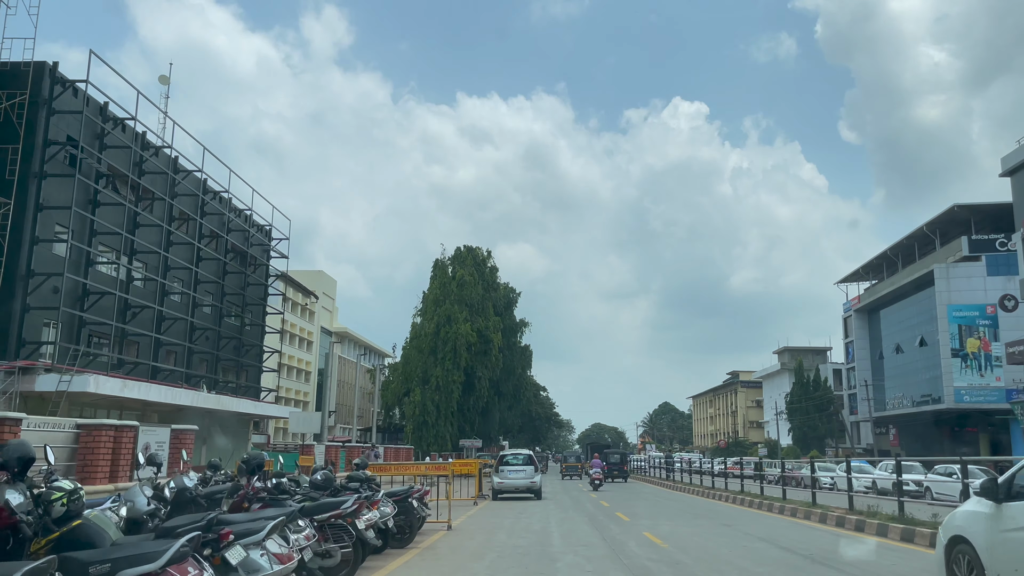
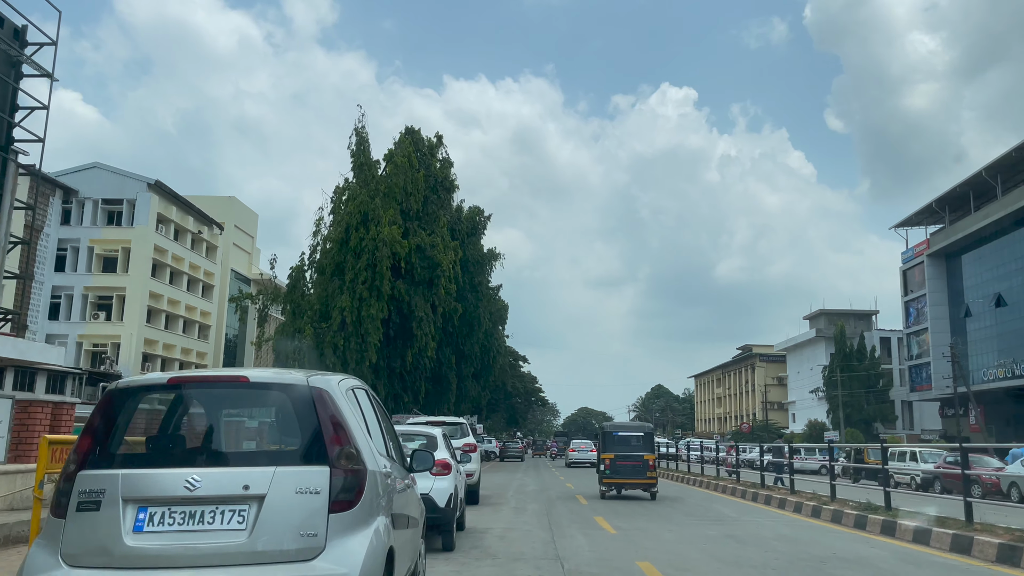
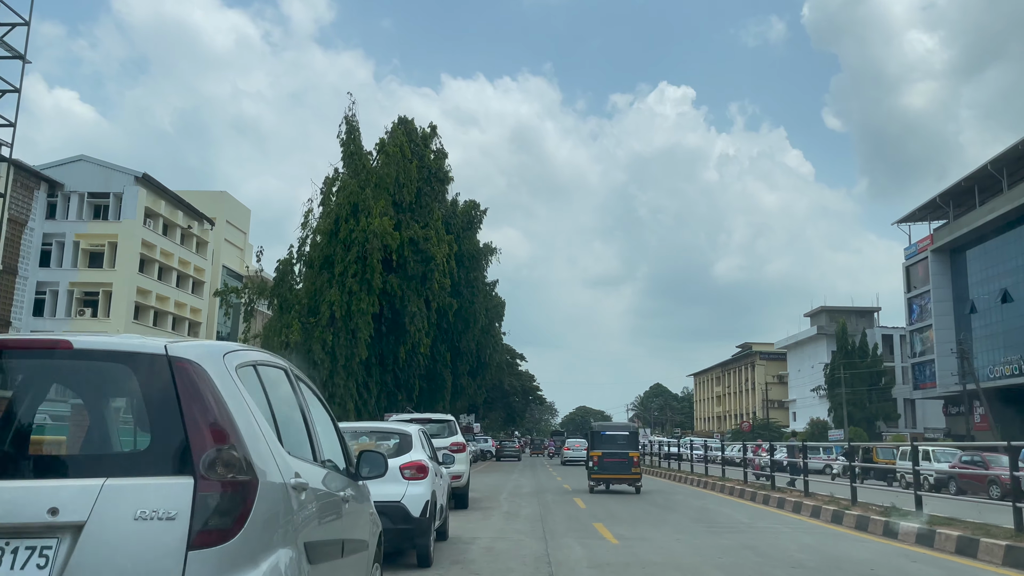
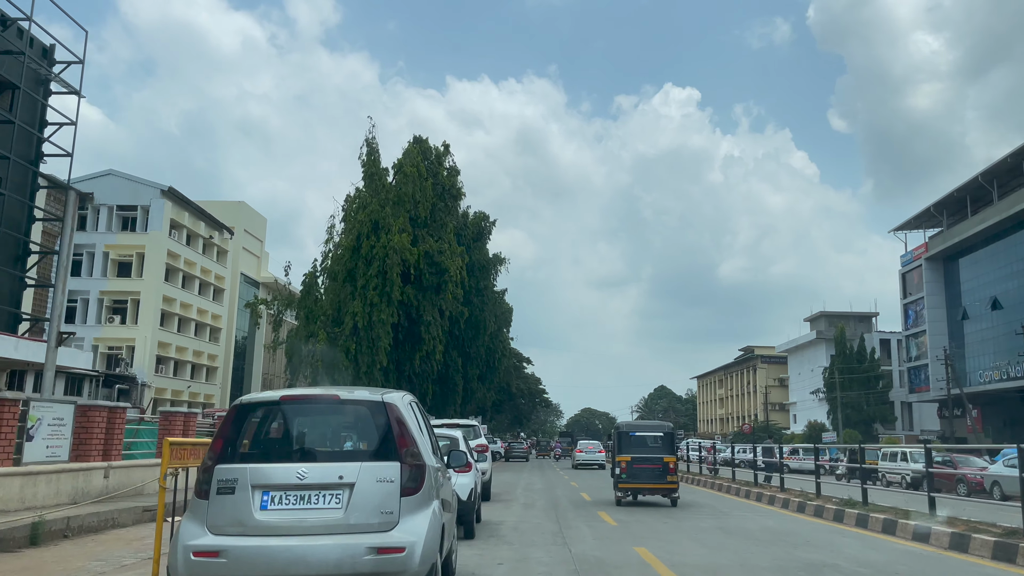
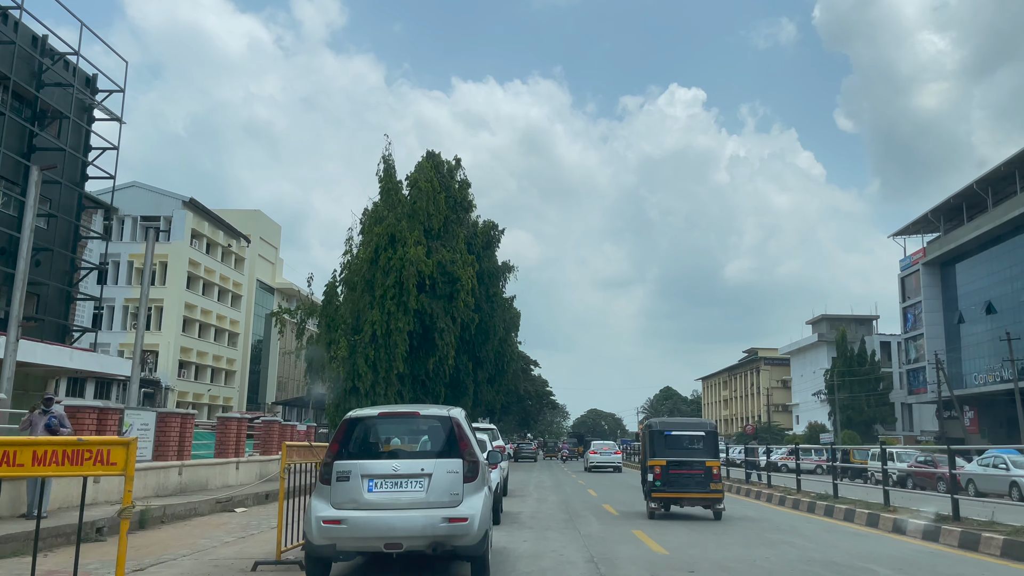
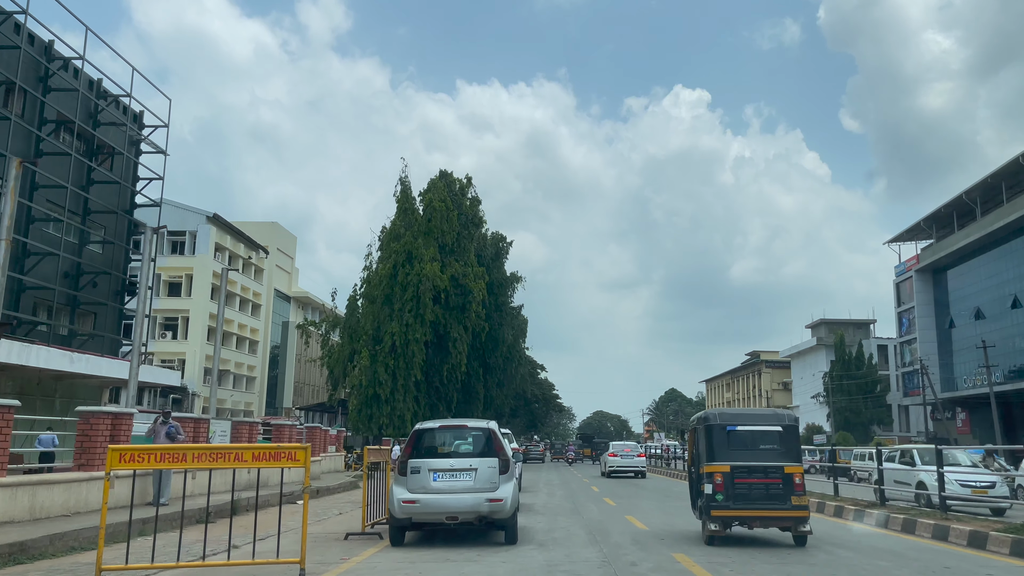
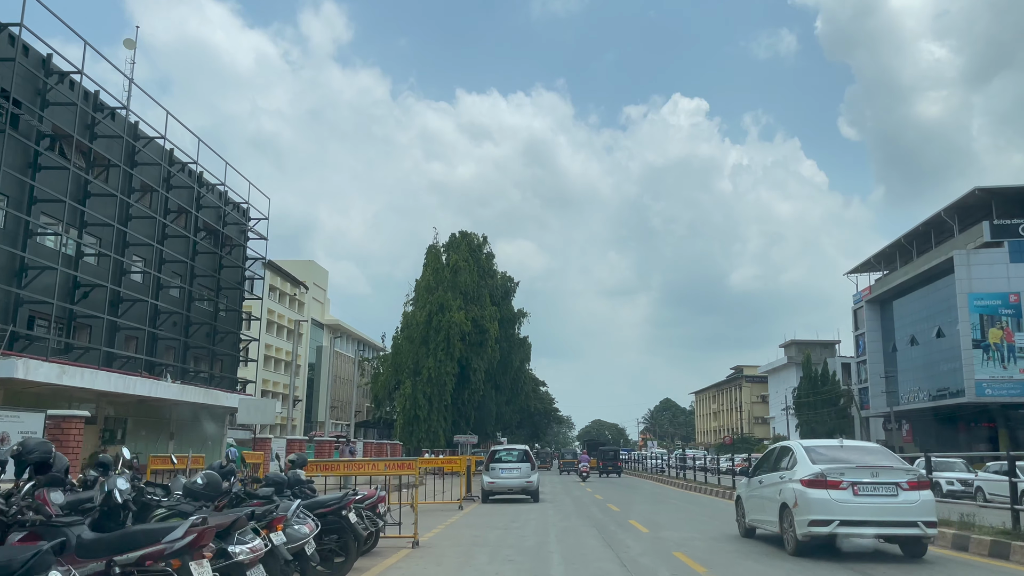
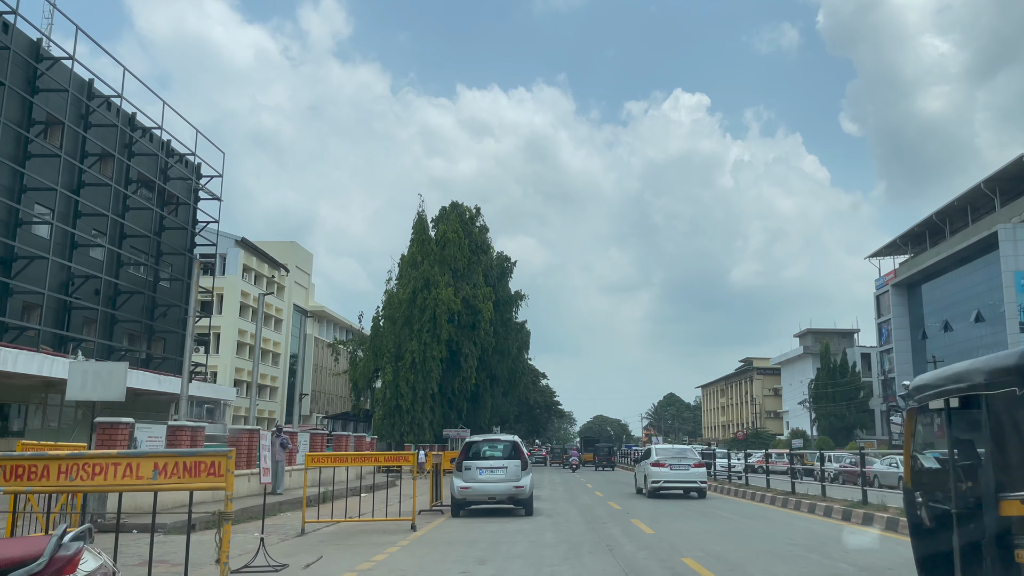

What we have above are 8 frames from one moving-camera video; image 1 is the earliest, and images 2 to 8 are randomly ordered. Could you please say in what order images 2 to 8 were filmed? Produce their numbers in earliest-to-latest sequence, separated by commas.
7, 8, 6, 5, 4, 2, 3
